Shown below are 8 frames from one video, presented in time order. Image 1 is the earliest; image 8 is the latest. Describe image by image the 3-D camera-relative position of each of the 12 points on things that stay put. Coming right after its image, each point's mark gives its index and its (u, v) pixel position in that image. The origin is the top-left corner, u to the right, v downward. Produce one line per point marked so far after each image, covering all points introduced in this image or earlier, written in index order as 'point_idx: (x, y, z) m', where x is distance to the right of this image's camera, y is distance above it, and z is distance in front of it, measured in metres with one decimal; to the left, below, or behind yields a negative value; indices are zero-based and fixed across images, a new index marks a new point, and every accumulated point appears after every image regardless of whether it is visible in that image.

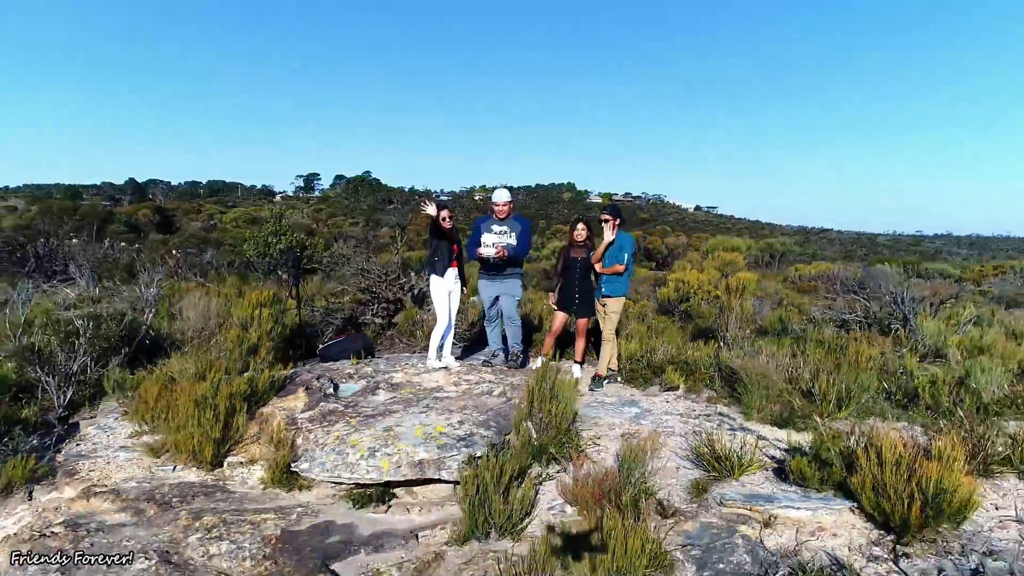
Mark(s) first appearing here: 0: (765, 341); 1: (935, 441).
0: (+1.4, -0.3, +3.6) m
1: (+1.4, -0.5, +2.2) m
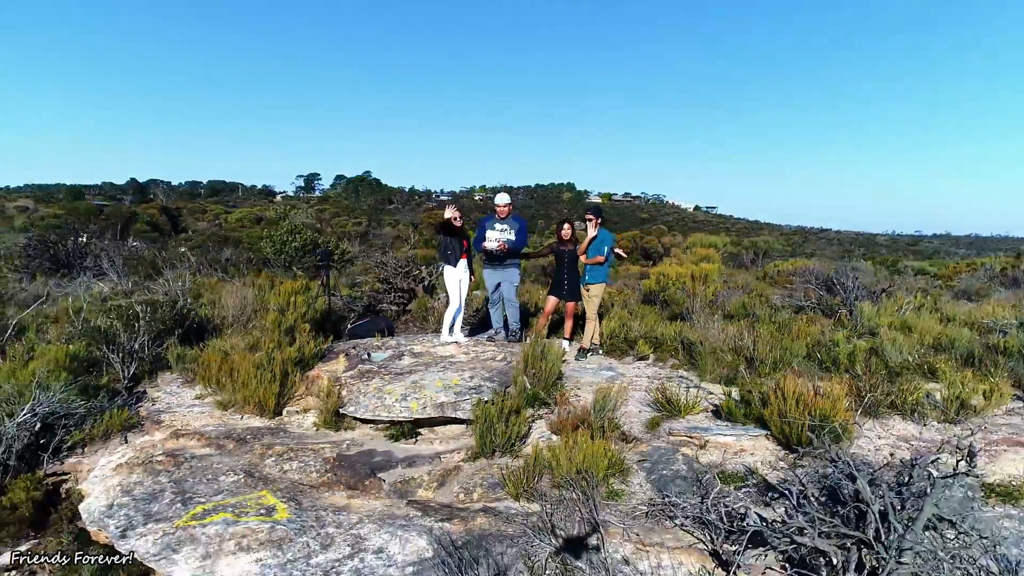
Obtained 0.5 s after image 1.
0: (+1.4, -0.2, +4.2) m
1: (+1.4, -0.4, +2.9) m
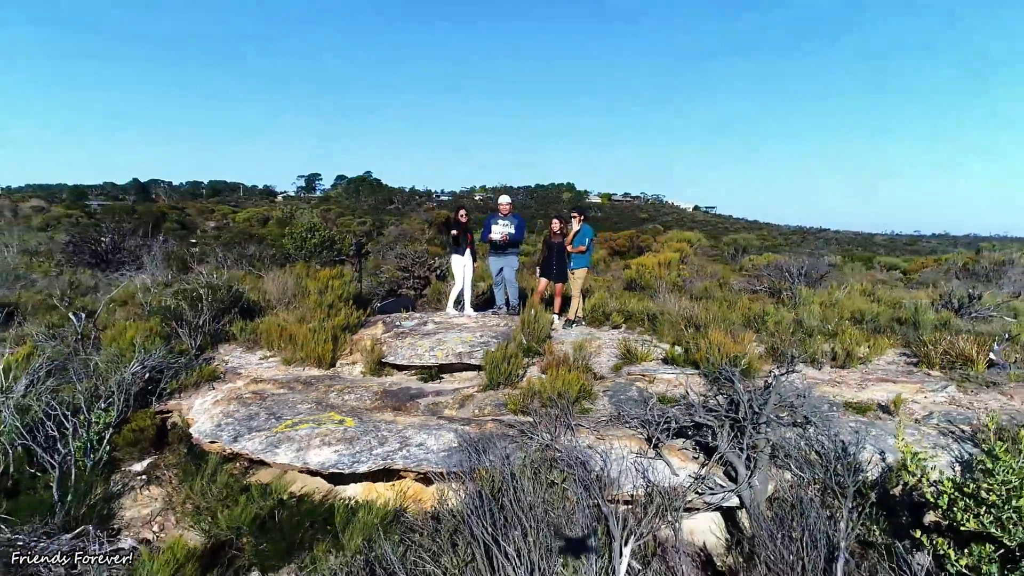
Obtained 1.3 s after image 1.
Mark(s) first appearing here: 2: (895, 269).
0: (+1.4, -0.1, +5.2) m
1: (+1.4, -0.3, +3.9) m
2: (+7.3, +0.4, +12.2) m
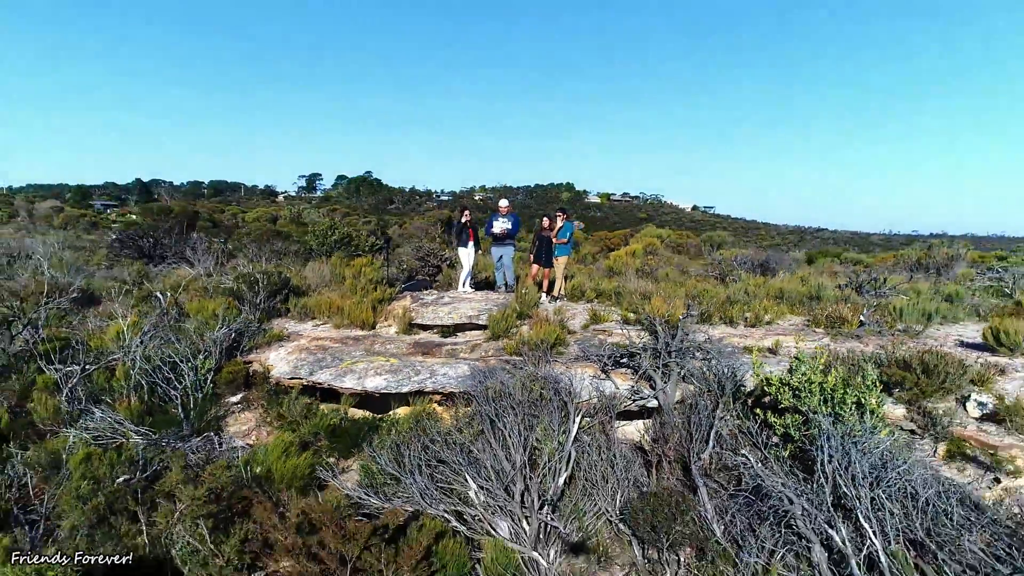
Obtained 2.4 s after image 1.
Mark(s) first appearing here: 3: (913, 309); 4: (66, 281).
0: (+1.4, +0.1, +6.6) m
1: (+1.4, -0.2, +5.2) m
2: (+7.2, +0.5, +13.6) m
3: (+3.4, -0.2, +5.6) m
4: (-6.0, +0.1, +8.7) m
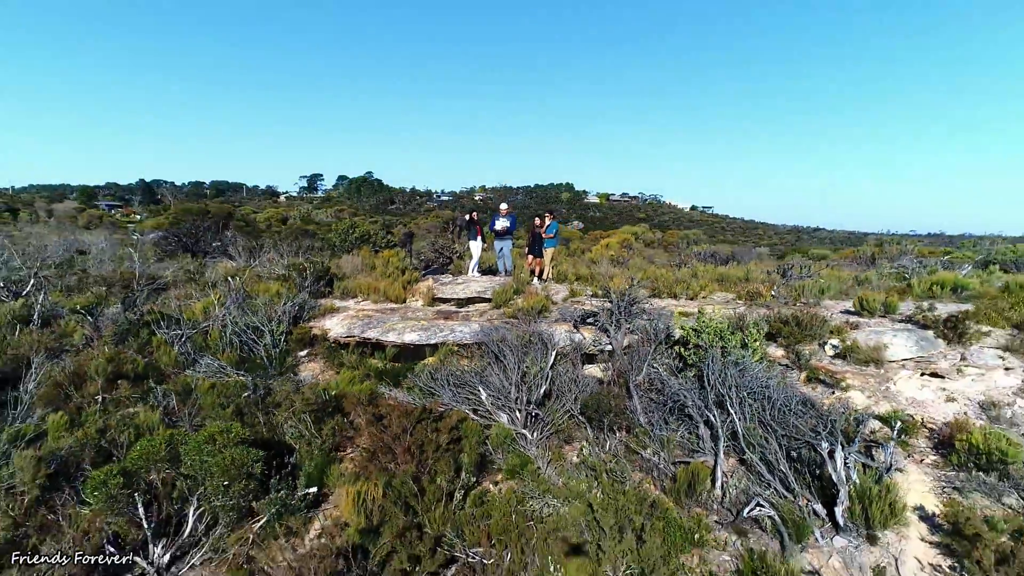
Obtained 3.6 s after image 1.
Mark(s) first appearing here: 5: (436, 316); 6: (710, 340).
0: (+1.3, +0.3, +8.4) m
1: (+1.4, 0.0, +7.0) m
2: (+7.2, +0.7, +15.3) m
3: (+3.4, 0.0, +7.3) m
4: (-6.0, +0.3, +10.5) m
5: (-0.8, -0.3, +6.8) m
6: (+1.7, -0.4, +5.5) m
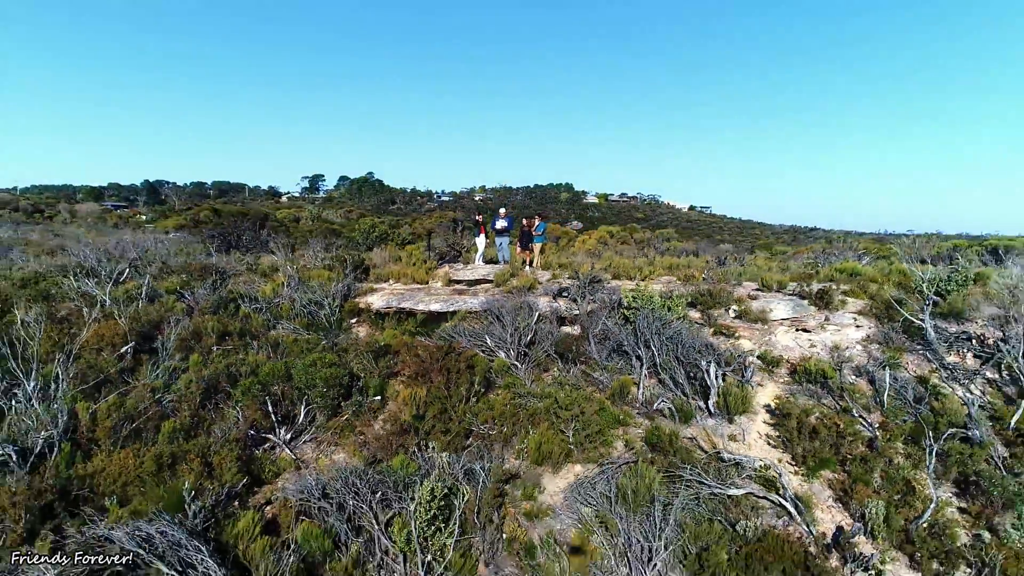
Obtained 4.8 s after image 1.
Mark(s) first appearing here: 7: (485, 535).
0: (+1.3, +0.5, +10.7) m
1: (+1.3, +0.3, +9.4) m
2: (+7.2, +0.9, +17.7) m
3: (+3.4, +0.2, +9.7) m
4: (-6.1, +0.5, +12.9) m
5: (-0.9, -0.1, +9.2) m
6: (+1.6, -0.2, +7.9) m
7: (-0.2, -1.9, +5.1) m
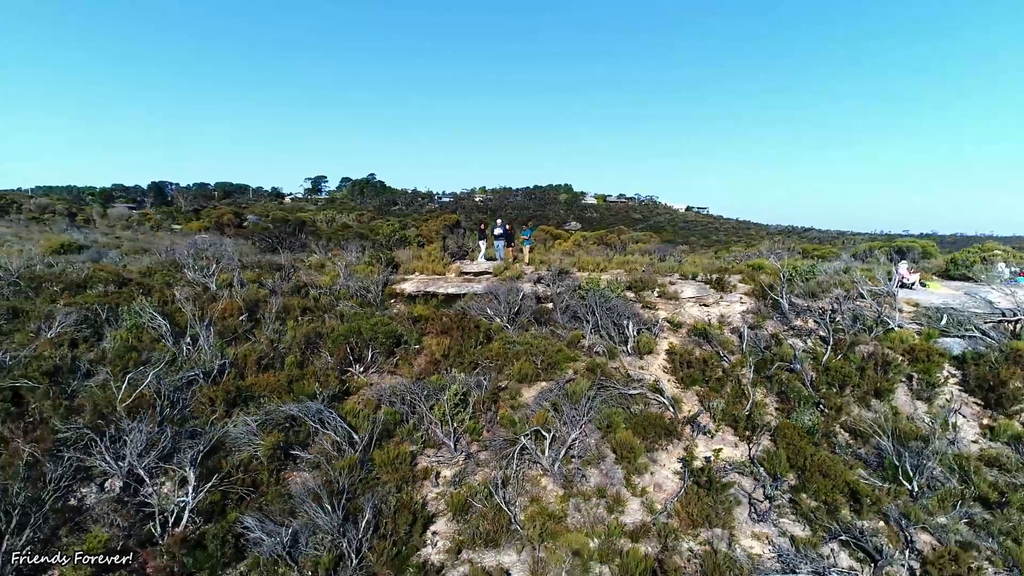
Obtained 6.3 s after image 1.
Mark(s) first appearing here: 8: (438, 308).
0: (+1.2, +0.7, +14.4) m
1: (+1.2, +0.5, +13.0) m
2: (+7.0, +1.2, +21.4) m
3: (+3.2, +0.4, +13.4) m
4: (-6.2, +0.7, +16.5) m
5: (-1.0, +0.1, +12.9) m
6: (+1.5, 0.0, +11.6) m
7: (-0.3, -1.7, +8.8) m
8: (-1.4, -0.4, +12.0) m
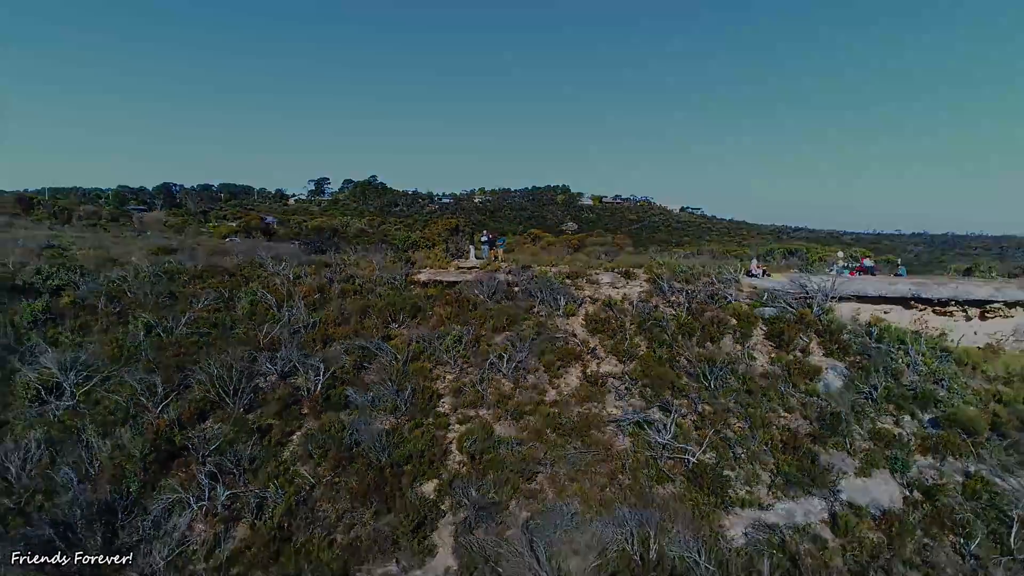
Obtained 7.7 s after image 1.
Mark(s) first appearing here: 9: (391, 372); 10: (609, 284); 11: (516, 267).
0: (+0.6, +1.0, +20.7) m
1: (+0.6, +0.8, +19.3) m
2: (+6.5, +1.5, +27.6) m
3: (+2.7, +0.8, +19.6) m
4: (-6.8, +1.0, +22.8) m
5: (-1.6, +0.4, +19.1) m
6: (+0.9, +0.3, +17.8) m
7: (-0.9, -1.4, +15.0) m
8: (-1.9, -0.1, +18.2) m
9: (-2.5, -1.8, +13.6) m
10: (+2.7, +0.1, +18.0) m
11: (+0.1, +0.6, +19.0) m
